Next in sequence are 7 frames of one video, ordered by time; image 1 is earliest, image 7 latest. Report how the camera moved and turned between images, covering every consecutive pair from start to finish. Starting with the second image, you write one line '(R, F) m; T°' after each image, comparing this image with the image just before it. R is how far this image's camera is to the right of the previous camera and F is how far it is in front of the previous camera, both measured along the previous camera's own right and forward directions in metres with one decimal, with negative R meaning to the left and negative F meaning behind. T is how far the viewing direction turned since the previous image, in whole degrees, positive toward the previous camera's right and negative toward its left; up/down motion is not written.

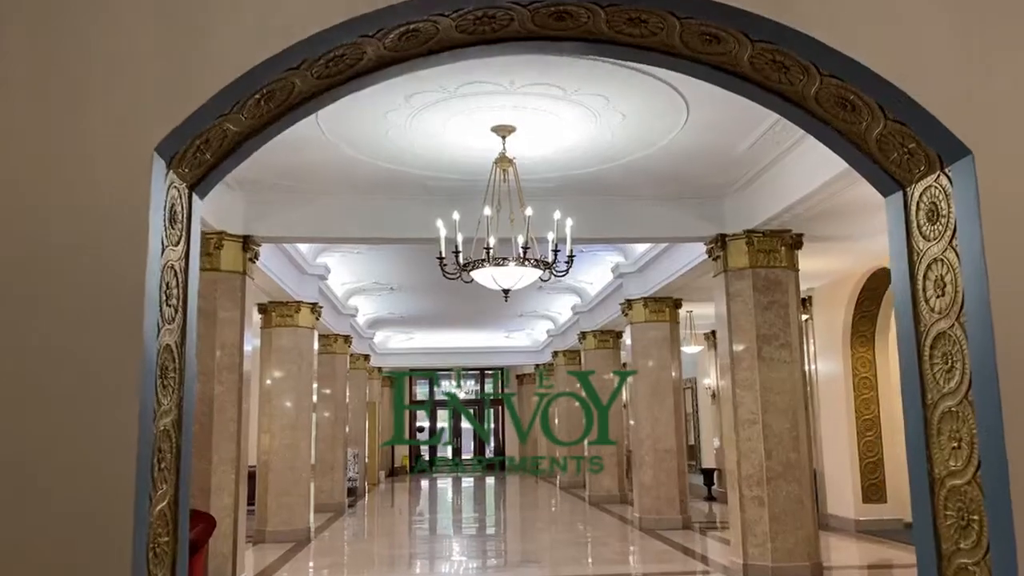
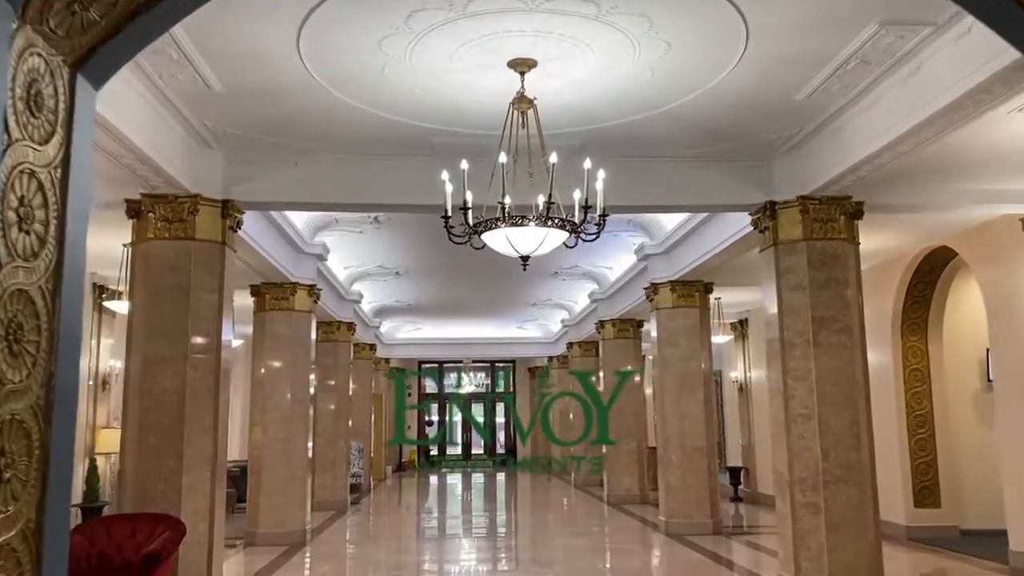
(-0.1, +1.1) m; -1°
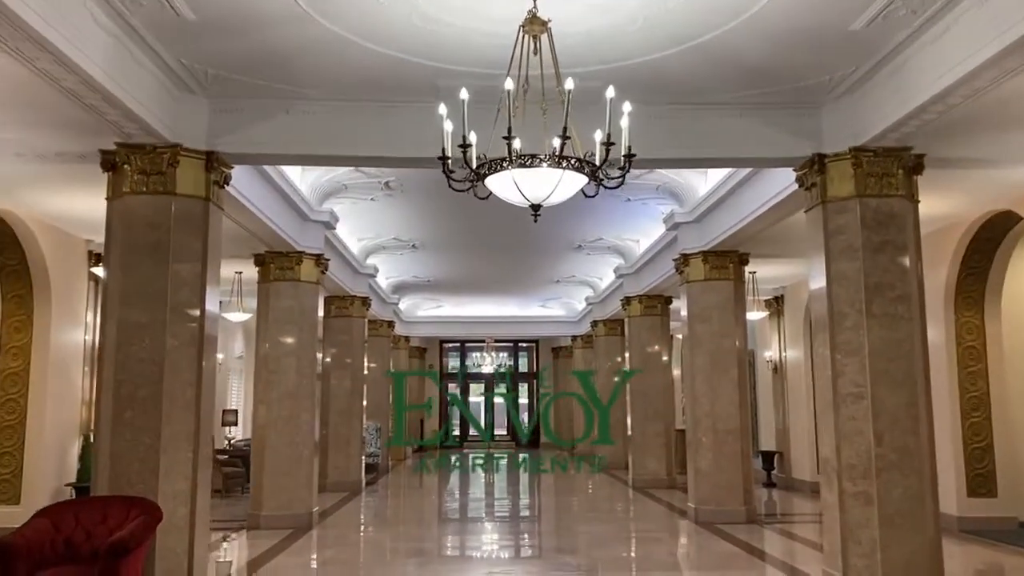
(+0.1, +0.8) m; -2°
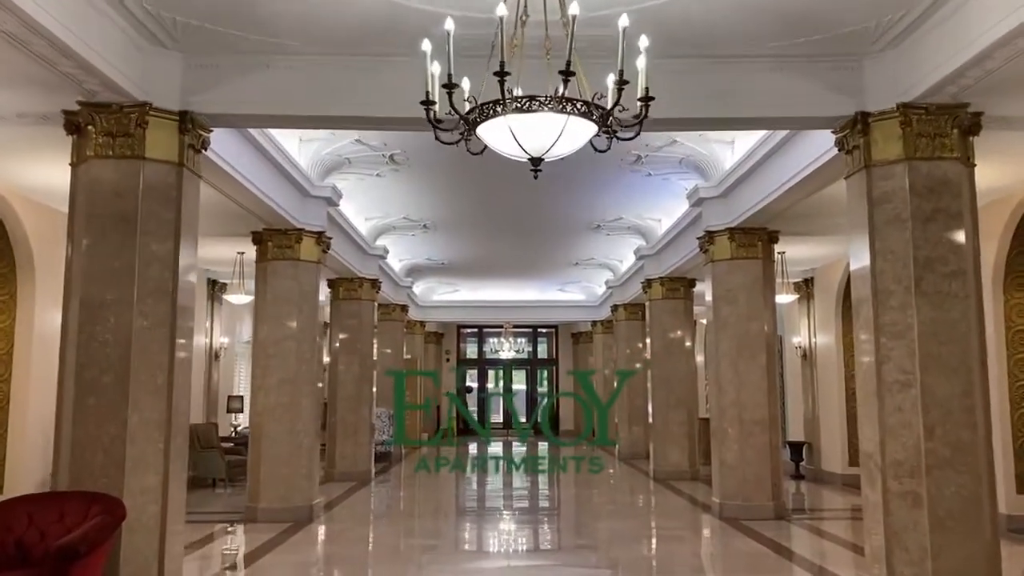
(+0.1, +0.7) m; -2°
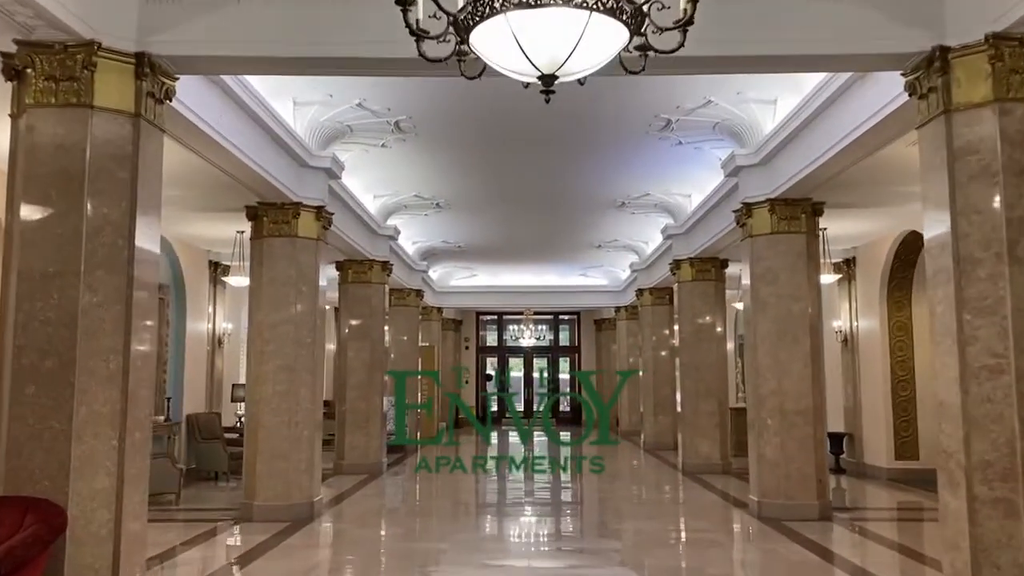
(+0.1, +0.9) m; -2°
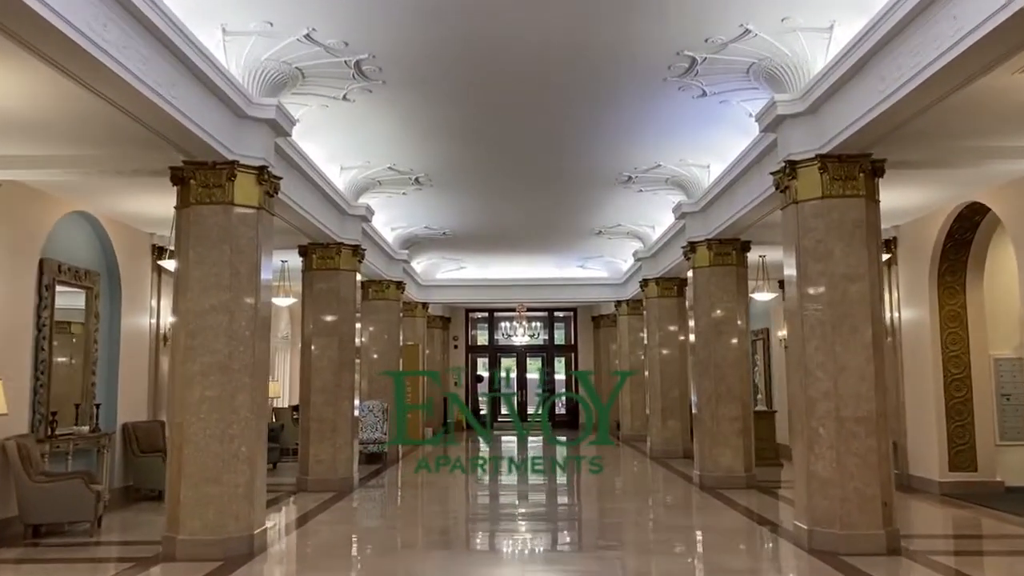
(0.0, +1.9) m; 0°
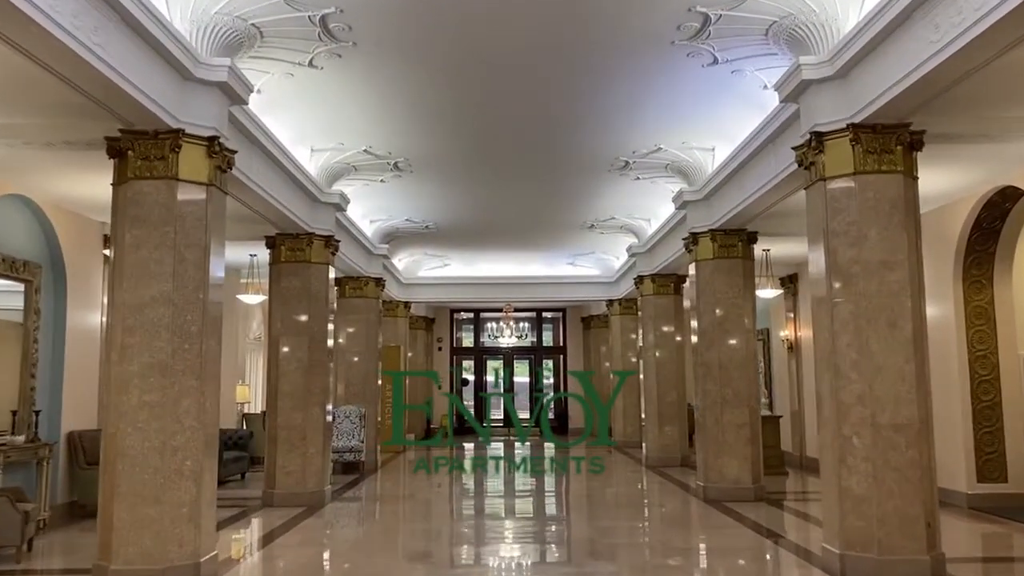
(0.0, +1.0) m; +1°
